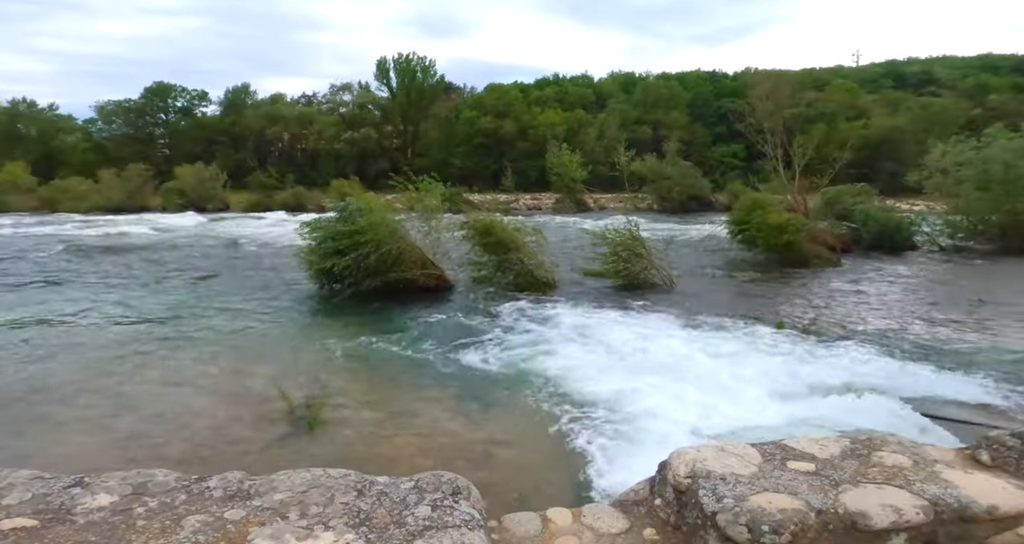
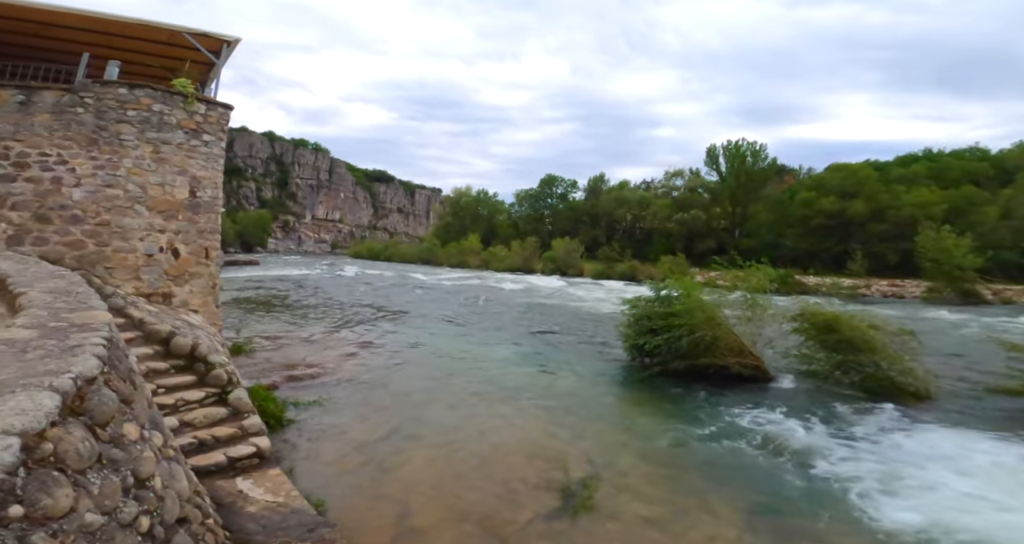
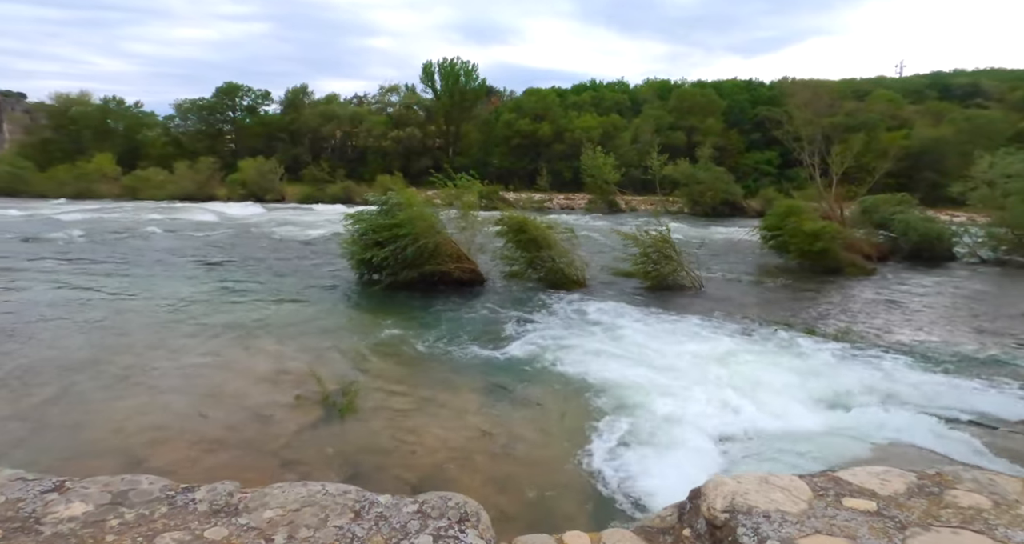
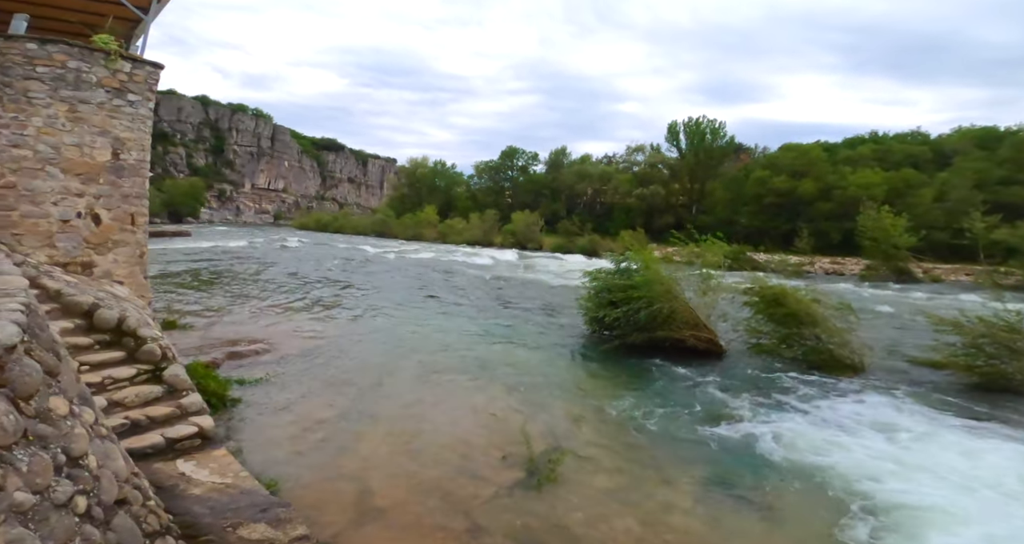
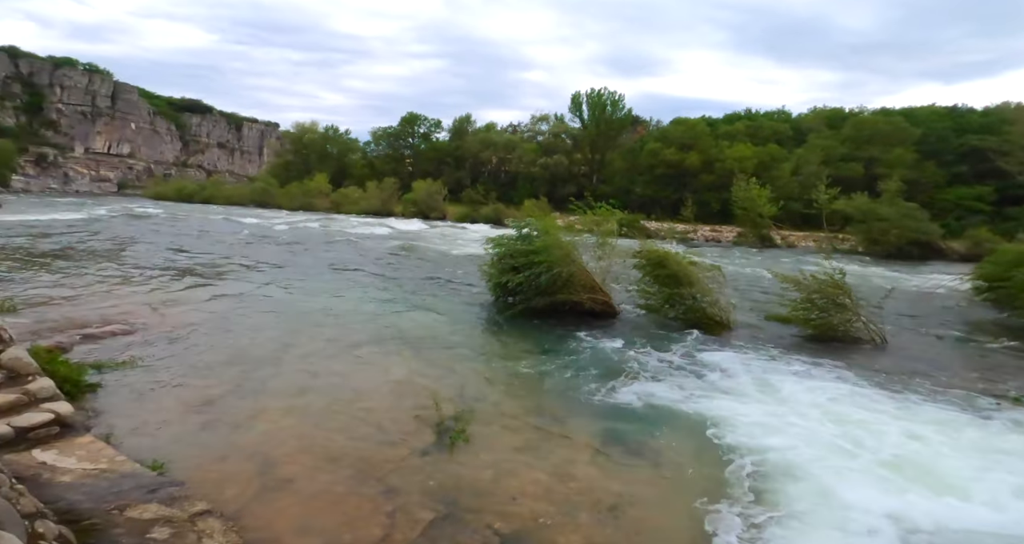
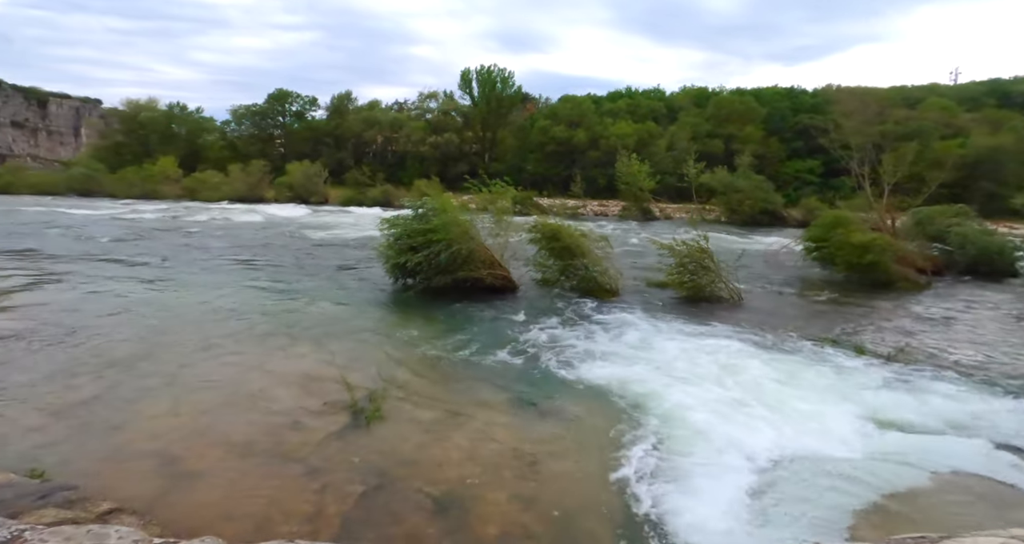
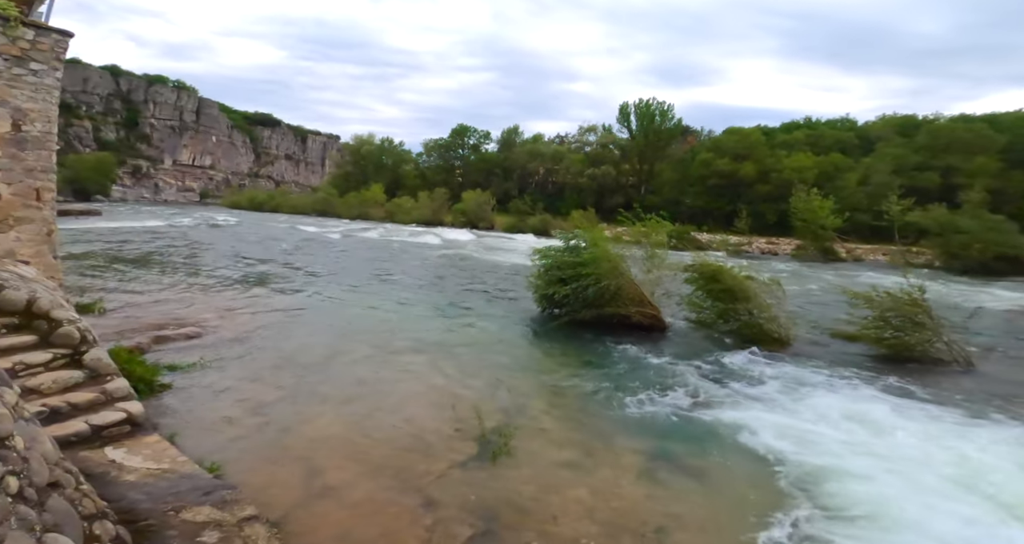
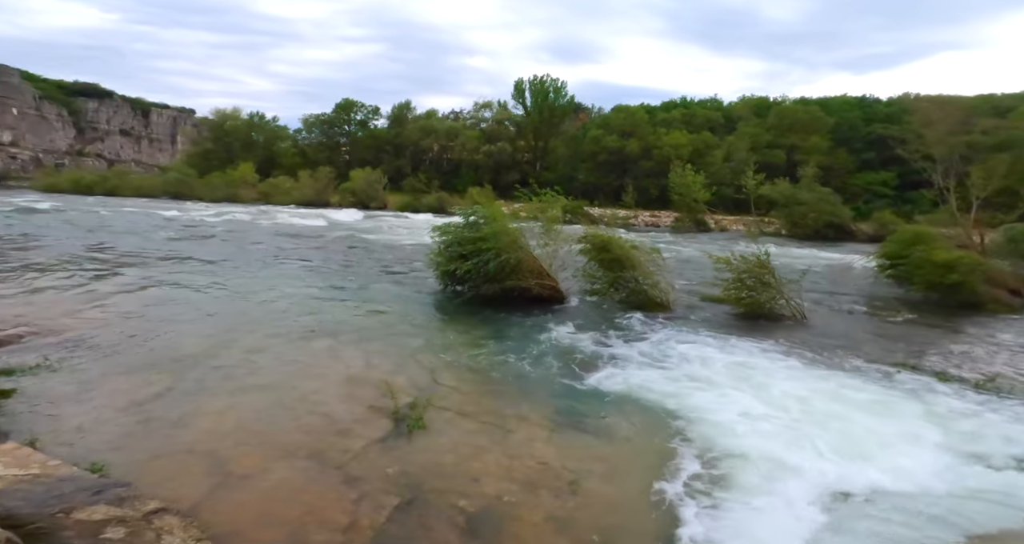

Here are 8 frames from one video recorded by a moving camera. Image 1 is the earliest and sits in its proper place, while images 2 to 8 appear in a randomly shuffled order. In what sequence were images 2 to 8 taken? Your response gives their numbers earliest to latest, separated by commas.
3, 6, 8, 5, 7, 4, 2
